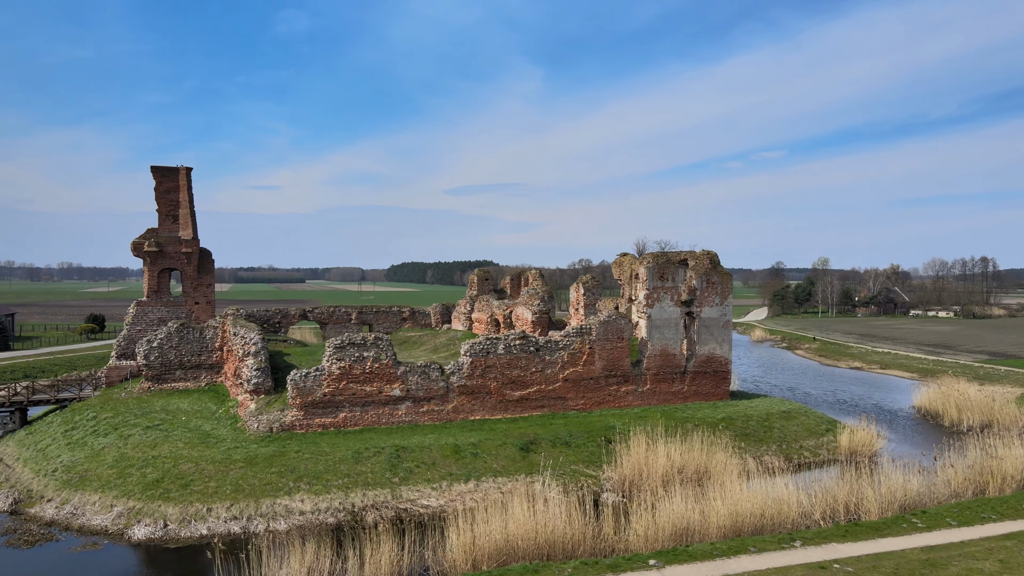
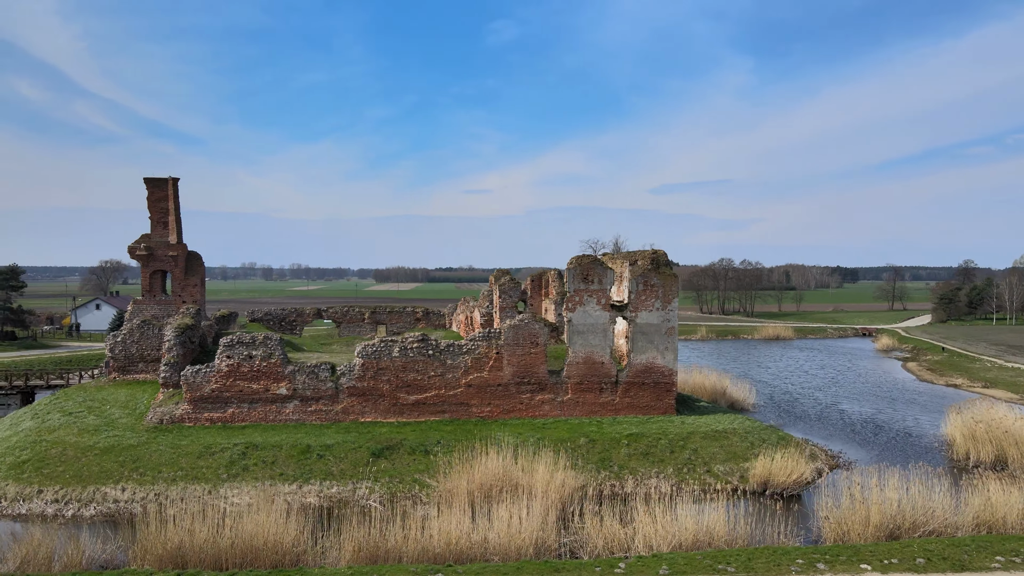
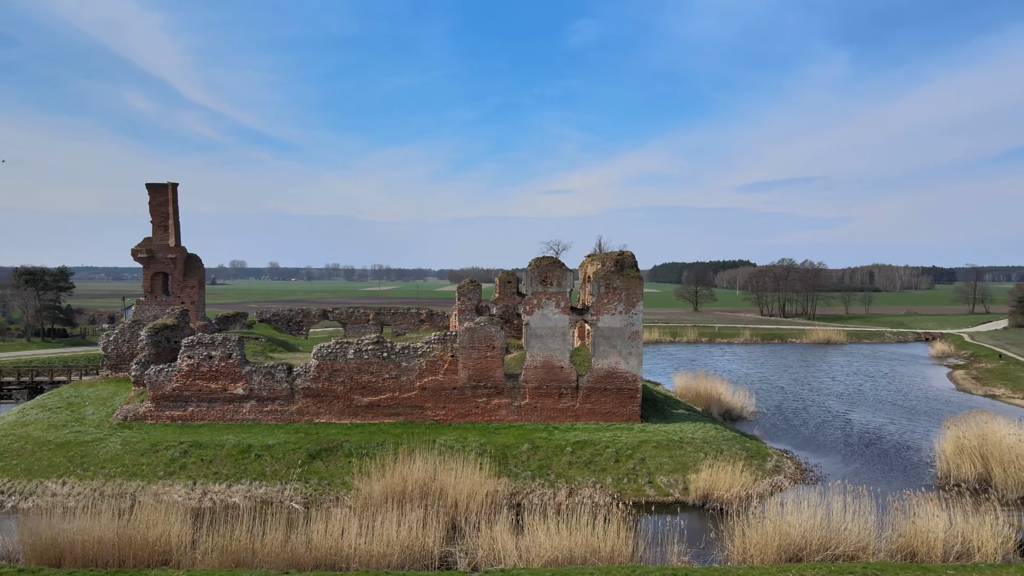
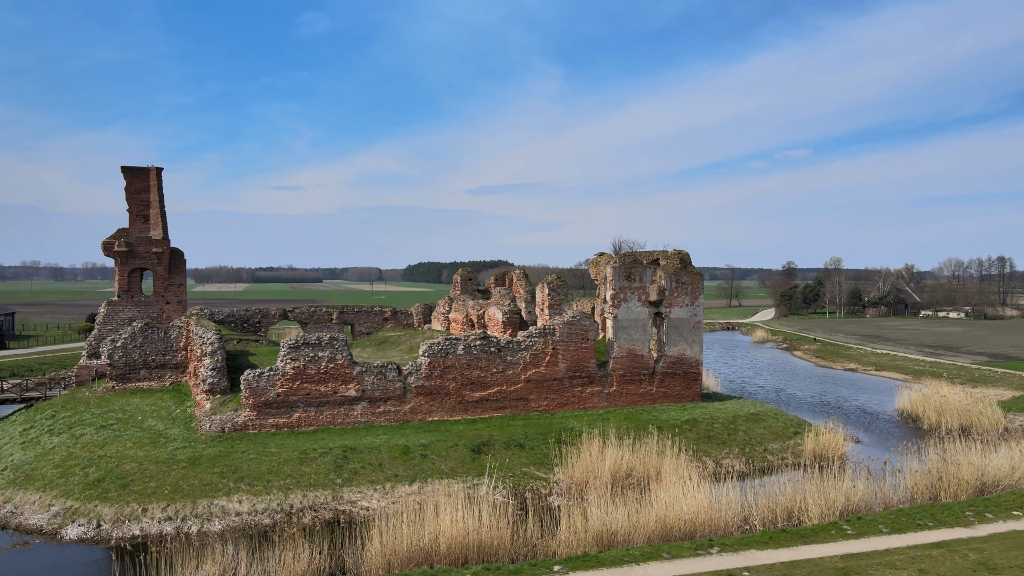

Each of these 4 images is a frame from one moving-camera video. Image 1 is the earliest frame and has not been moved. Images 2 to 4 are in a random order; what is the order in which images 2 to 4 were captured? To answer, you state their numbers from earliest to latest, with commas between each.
4, 2, 3
